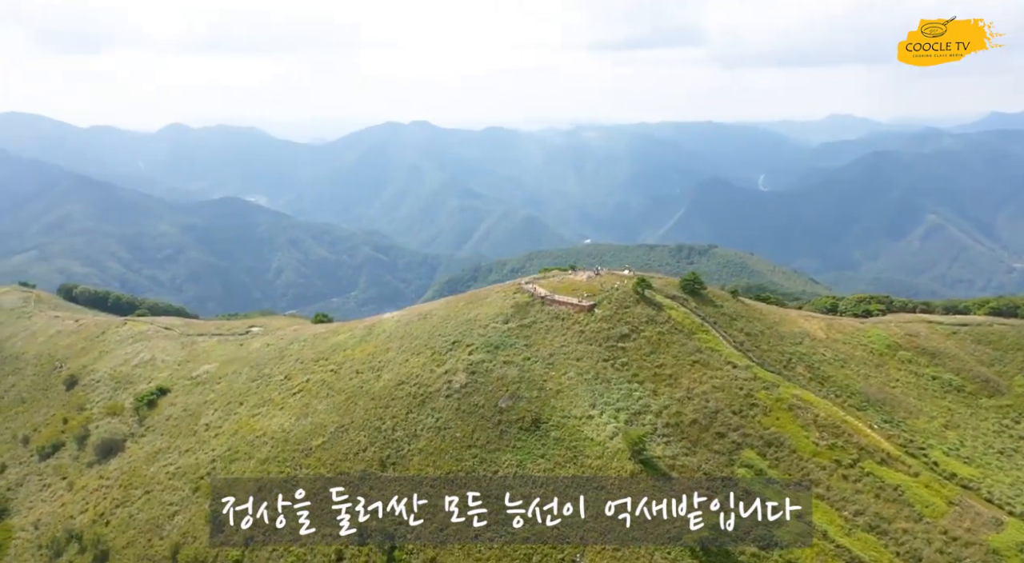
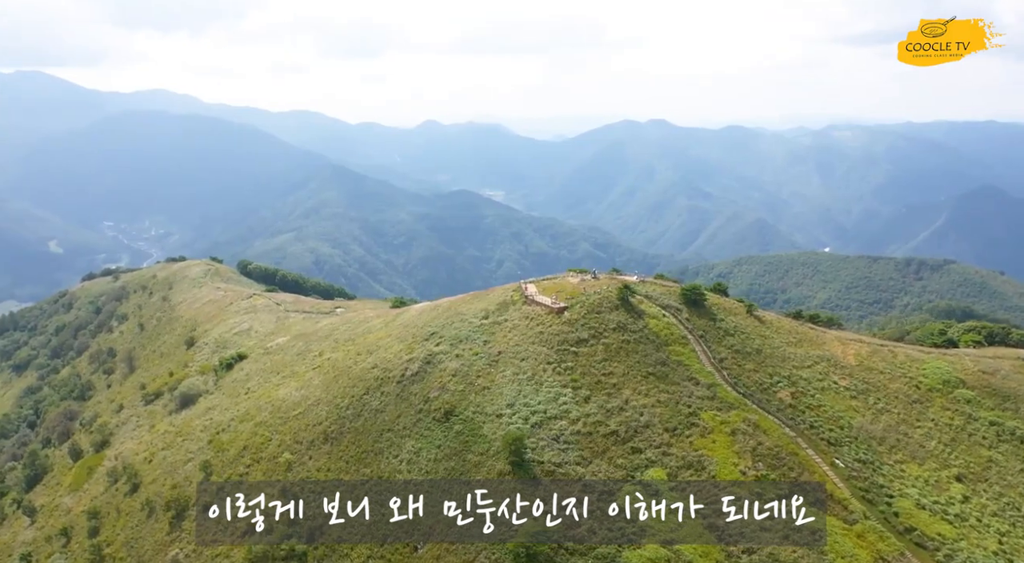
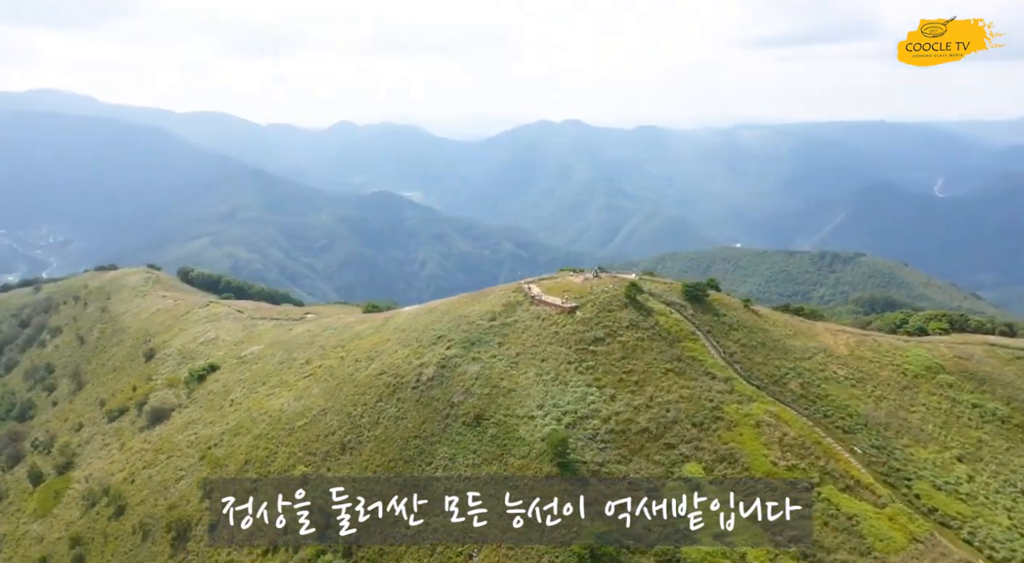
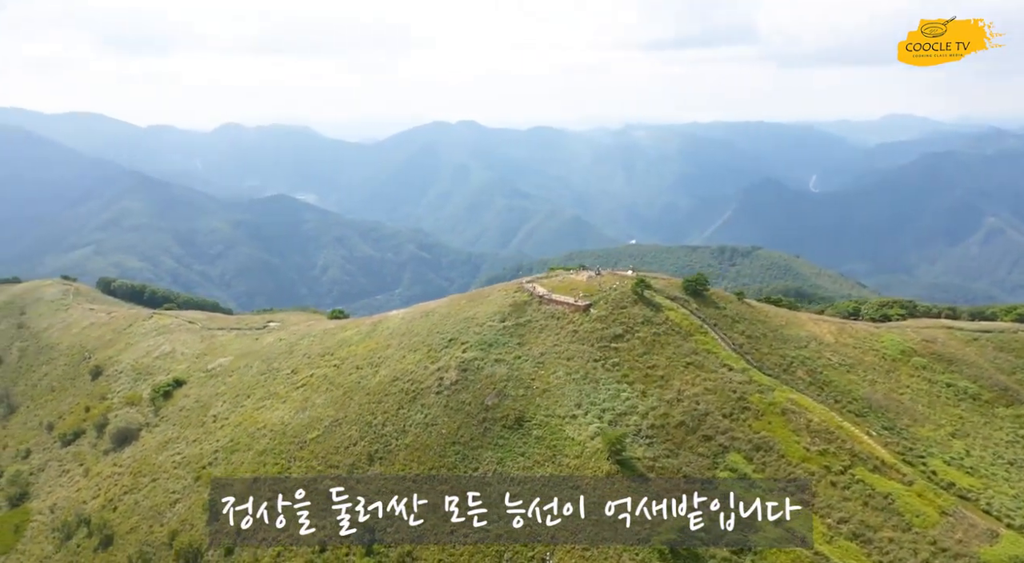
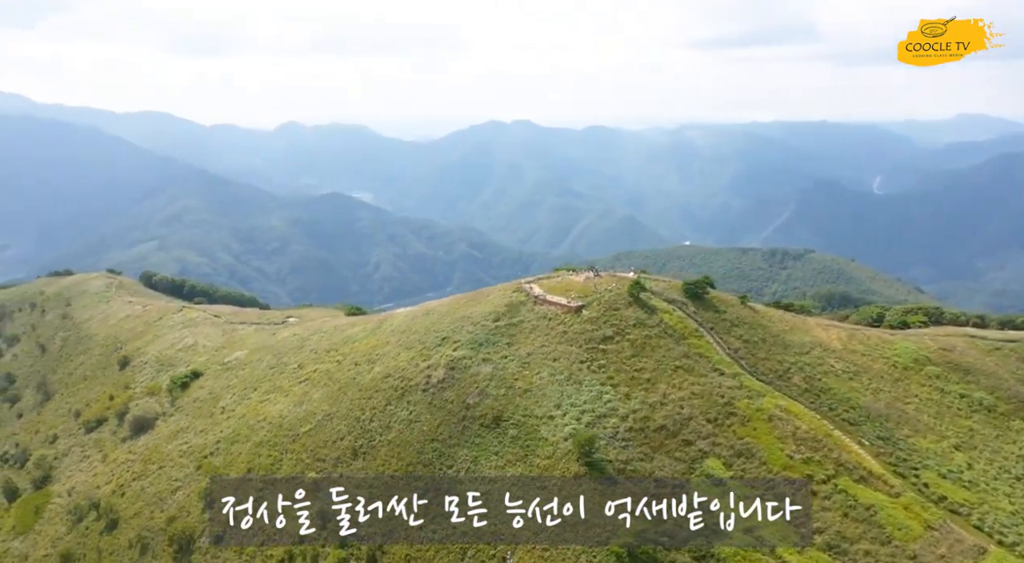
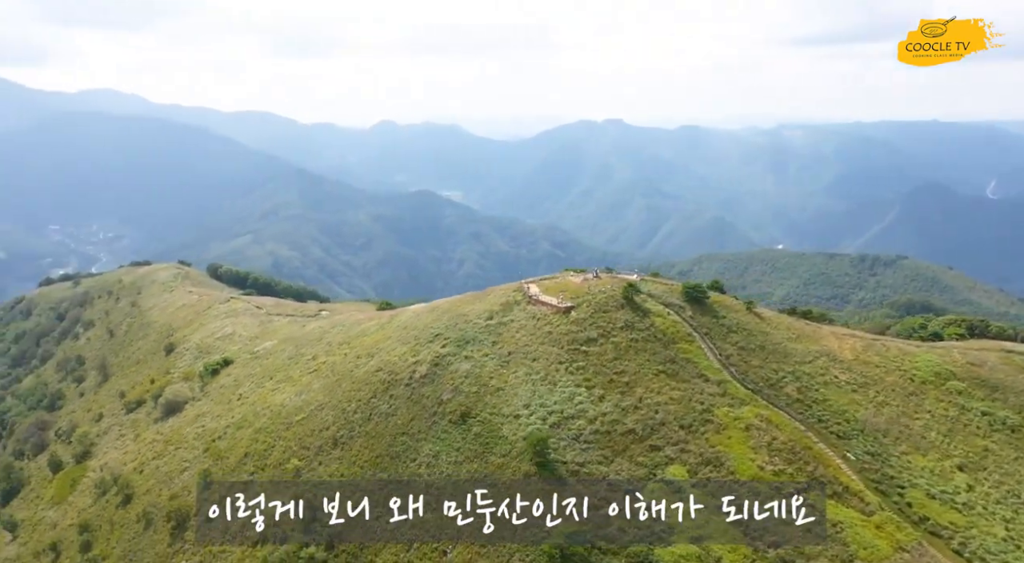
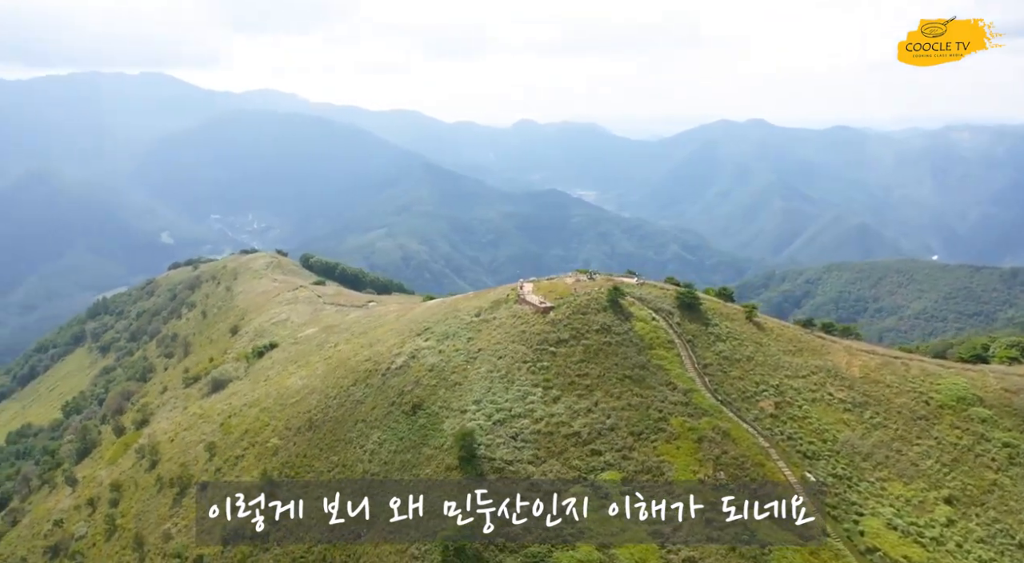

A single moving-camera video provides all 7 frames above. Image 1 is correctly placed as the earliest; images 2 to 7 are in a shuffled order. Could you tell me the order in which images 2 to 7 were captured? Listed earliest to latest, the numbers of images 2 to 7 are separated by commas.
4, 5, 3, 6, 2, 7
